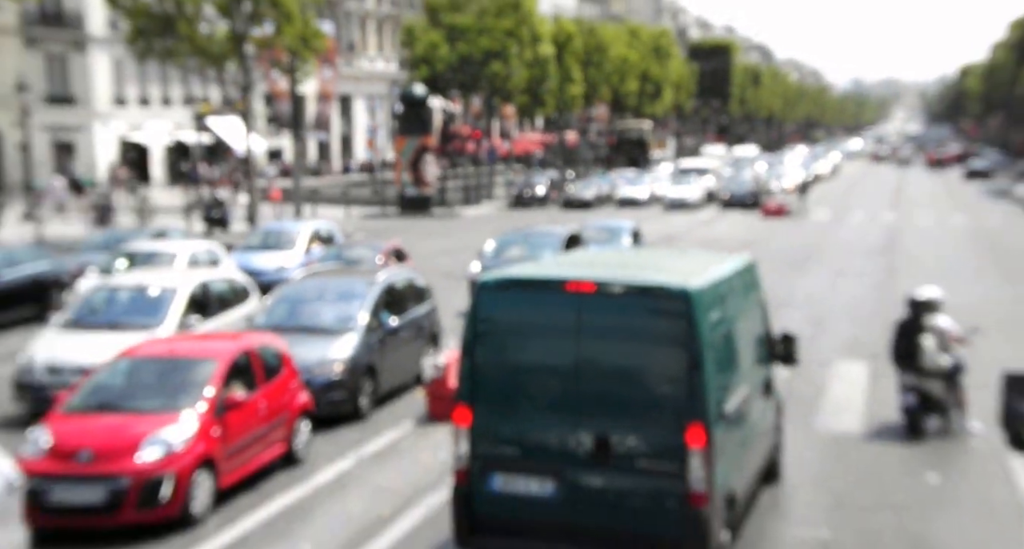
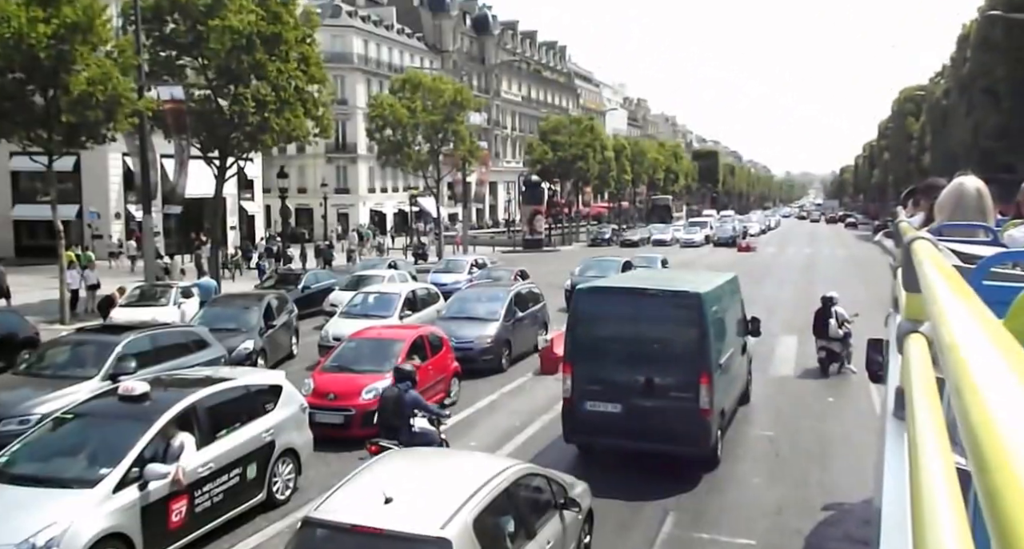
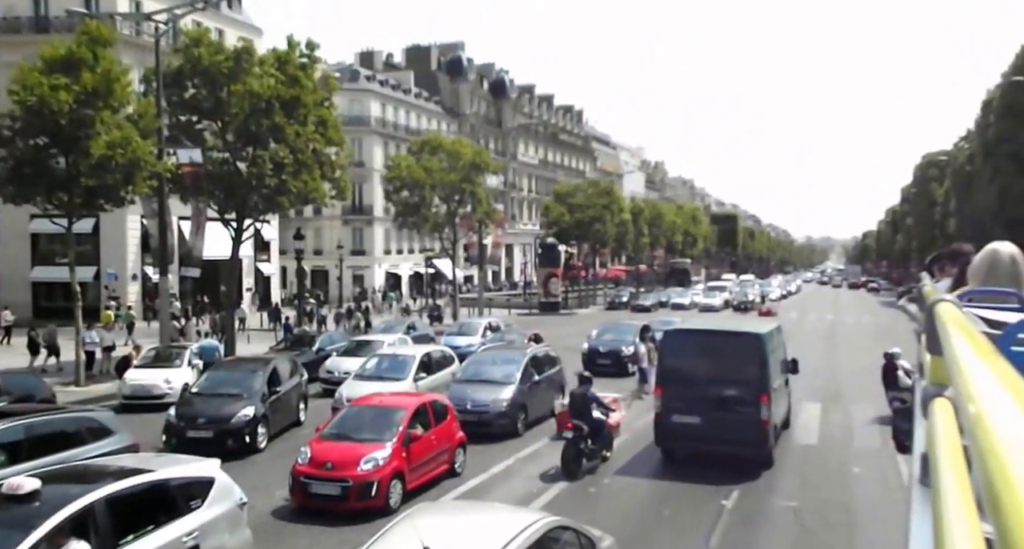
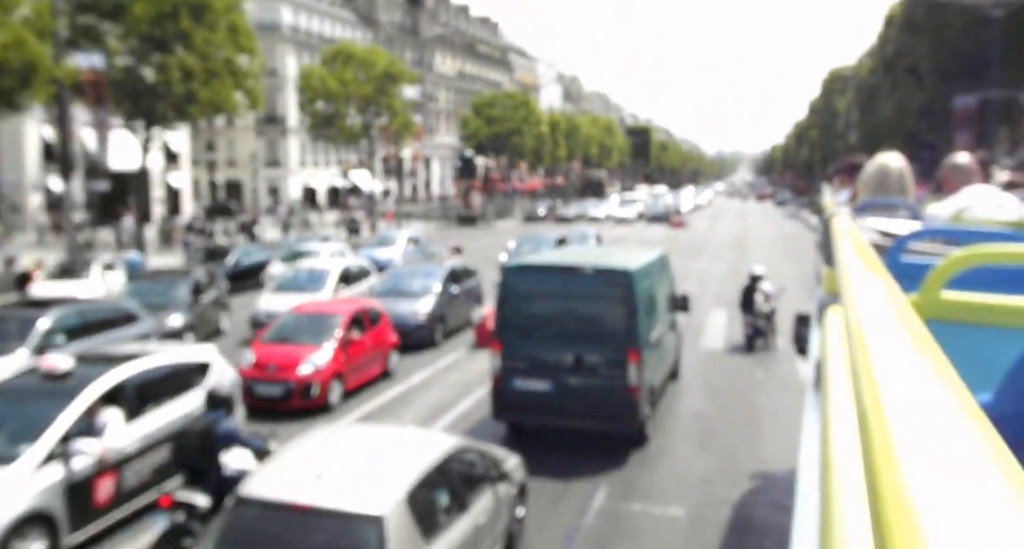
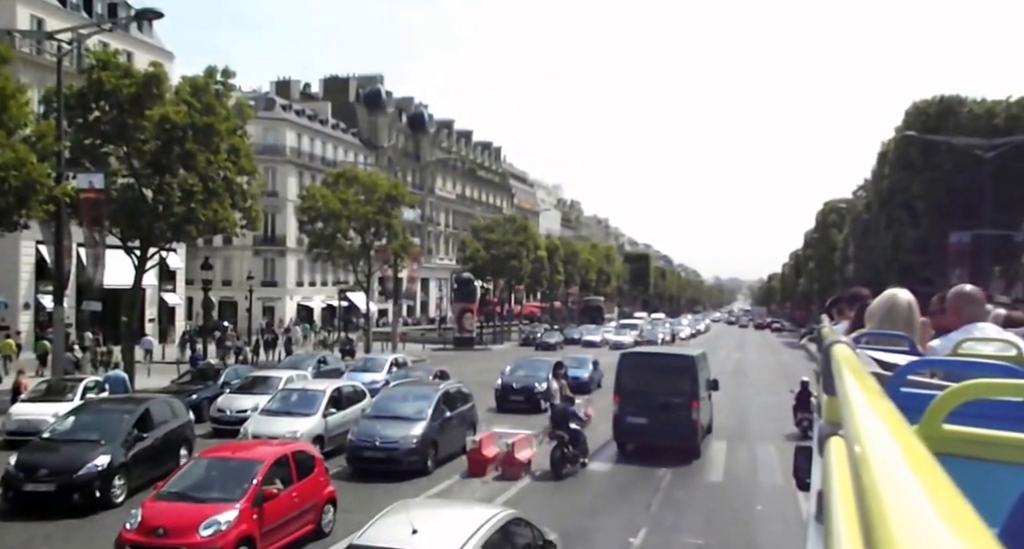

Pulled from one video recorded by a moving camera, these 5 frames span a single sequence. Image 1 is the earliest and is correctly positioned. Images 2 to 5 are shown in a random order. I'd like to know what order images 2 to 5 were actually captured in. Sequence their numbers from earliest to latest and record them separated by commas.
4, 2, 3, 5
